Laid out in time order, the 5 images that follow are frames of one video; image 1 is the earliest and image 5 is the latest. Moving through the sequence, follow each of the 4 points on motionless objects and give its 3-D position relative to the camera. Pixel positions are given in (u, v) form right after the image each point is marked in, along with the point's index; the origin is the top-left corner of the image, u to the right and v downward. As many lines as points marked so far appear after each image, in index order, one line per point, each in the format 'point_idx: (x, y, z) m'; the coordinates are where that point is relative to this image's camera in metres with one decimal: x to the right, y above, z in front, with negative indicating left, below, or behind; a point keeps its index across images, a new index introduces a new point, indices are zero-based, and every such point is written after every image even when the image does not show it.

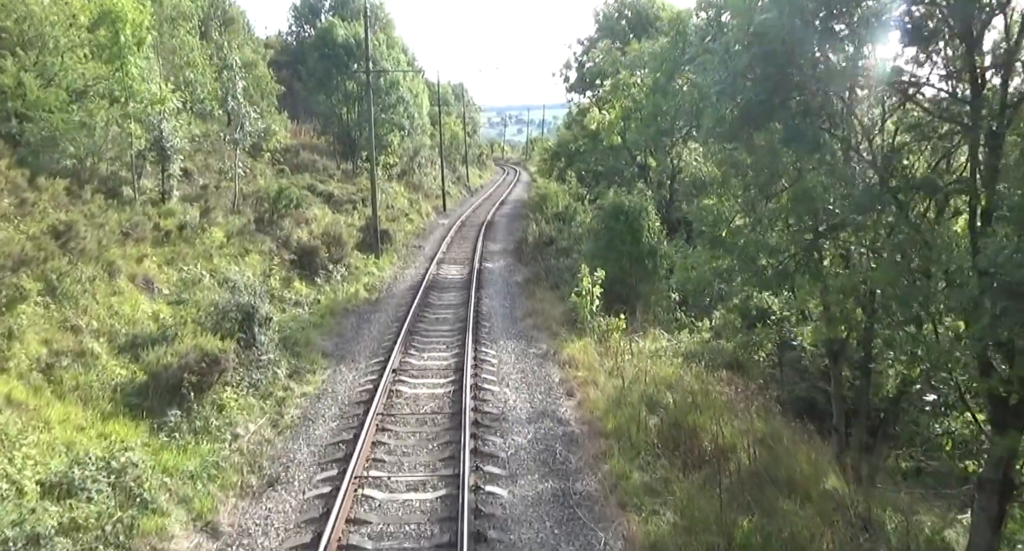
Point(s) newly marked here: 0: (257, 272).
0: (-5.7, +0.1, +18.8) m
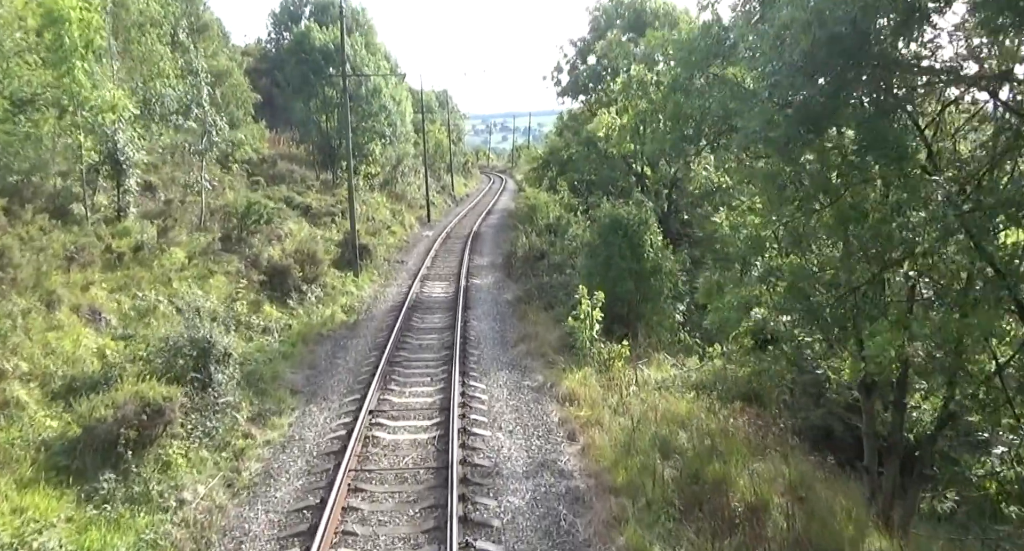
0: (-5.9, -0.4, +17.1) m
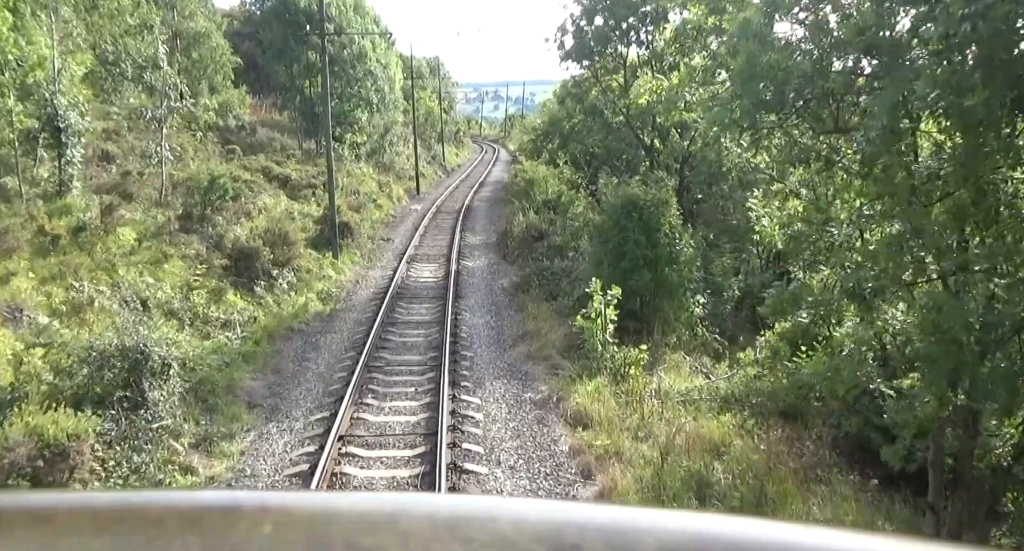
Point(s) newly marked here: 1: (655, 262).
0: (-5.9, -0.2, +14.9) m
1: (+2.5, +0.2, +14.9) m
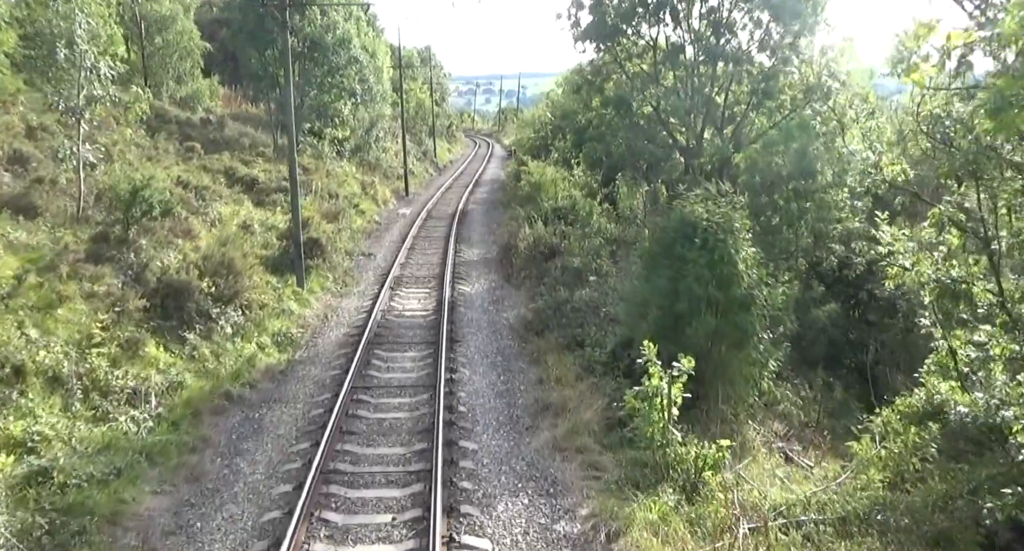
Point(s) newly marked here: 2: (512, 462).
0: (-5.7, -0.8, +11.0) m
1: (+2.7, -0.4, +11.1) m
2: (0.0, -2.0, +9.1) m
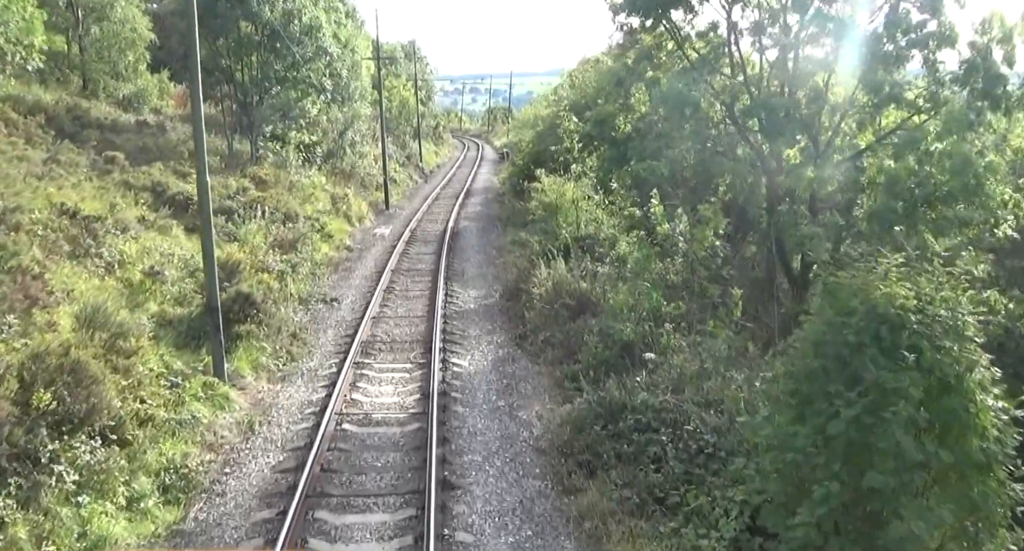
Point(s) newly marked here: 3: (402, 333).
0: (-5.4, -1.9, +5.7) m
1: (+3.1, -1.4, +5.9) m
2: (+0.4, -3.0, +3.9) m
3: (-1.8, -1.0, +14.0) m
